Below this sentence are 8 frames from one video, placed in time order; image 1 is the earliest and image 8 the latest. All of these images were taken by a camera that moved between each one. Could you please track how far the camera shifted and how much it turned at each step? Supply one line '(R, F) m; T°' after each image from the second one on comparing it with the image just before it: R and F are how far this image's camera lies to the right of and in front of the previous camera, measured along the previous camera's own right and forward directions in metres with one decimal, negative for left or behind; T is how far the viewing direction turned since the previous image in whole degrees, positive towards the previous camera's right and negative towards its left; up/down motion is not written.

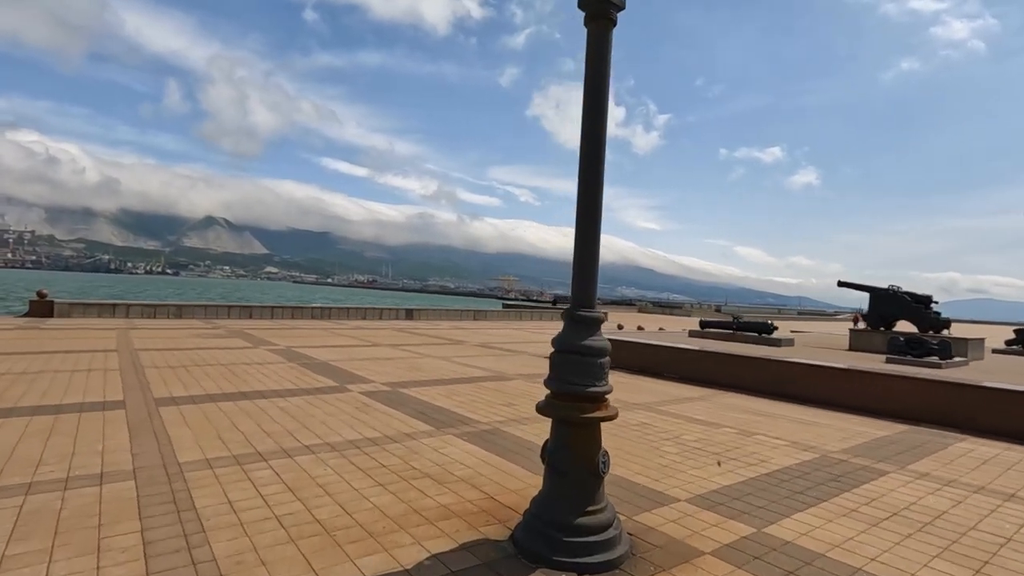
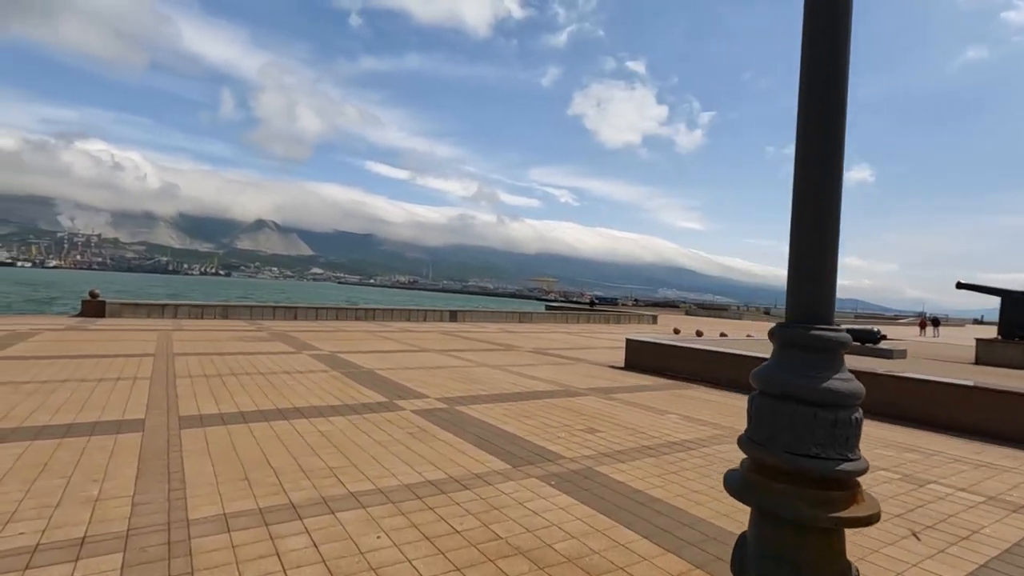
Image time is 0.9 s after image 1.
(-0.6, +1.5) m; -4°
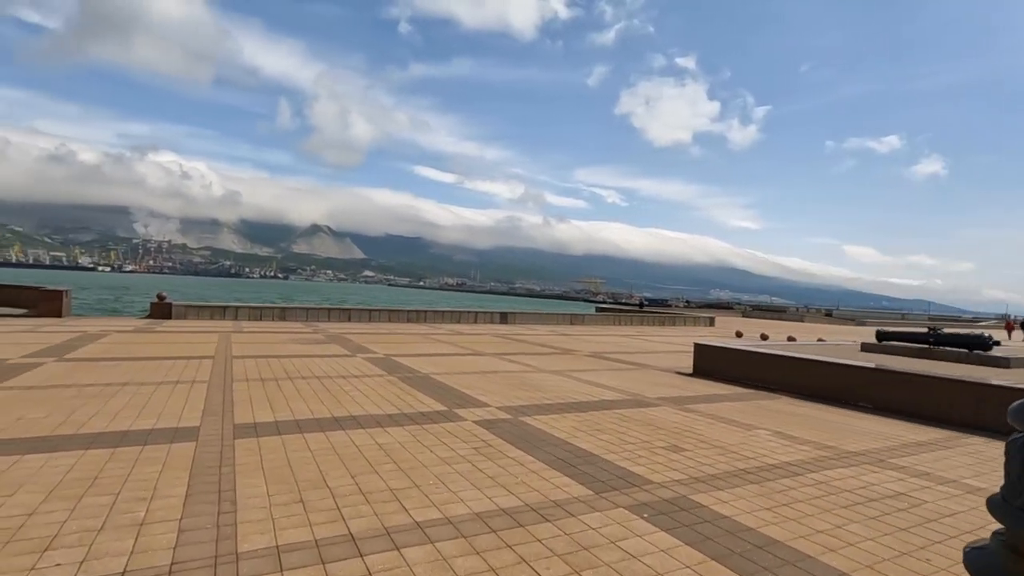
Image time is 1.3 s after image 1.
(-0.3, +0.7) m; -5°
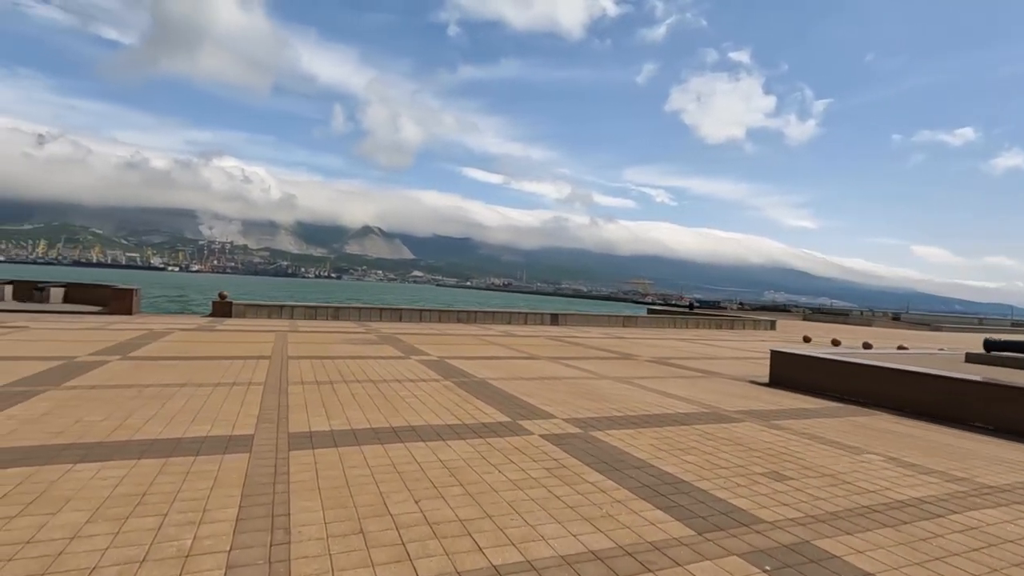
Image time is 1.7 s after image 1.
(-0.3, +0.6) m; -5°
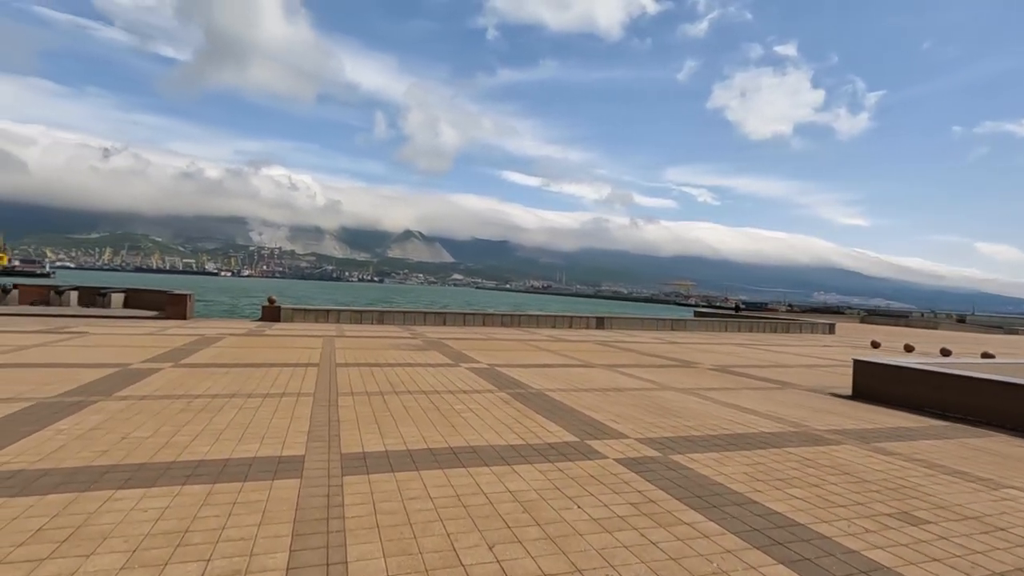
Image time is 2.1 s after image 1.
(-0.4, +0.7) m; -4°
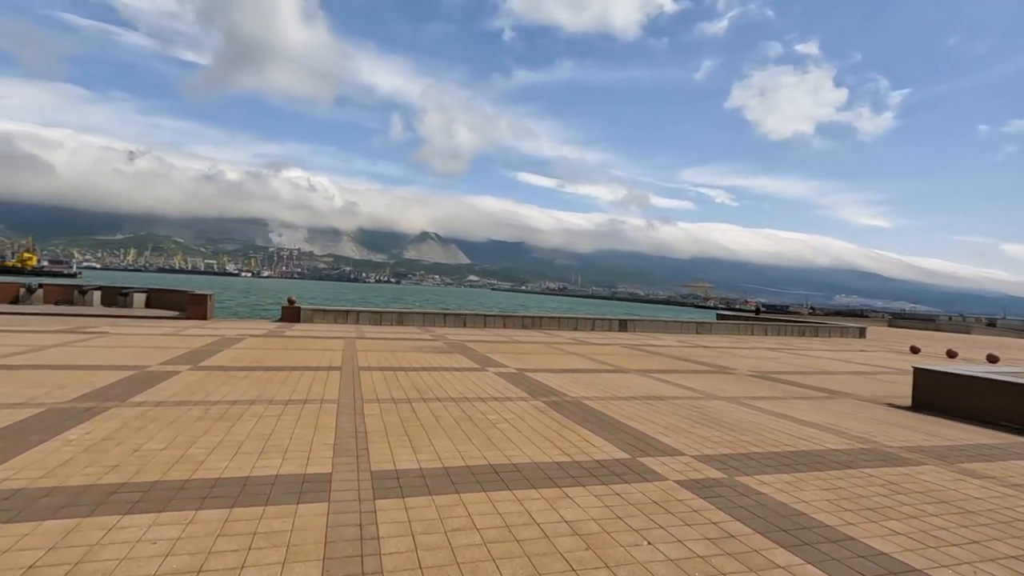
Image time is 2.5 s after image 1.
(-0.3, +0.6) m; -2°
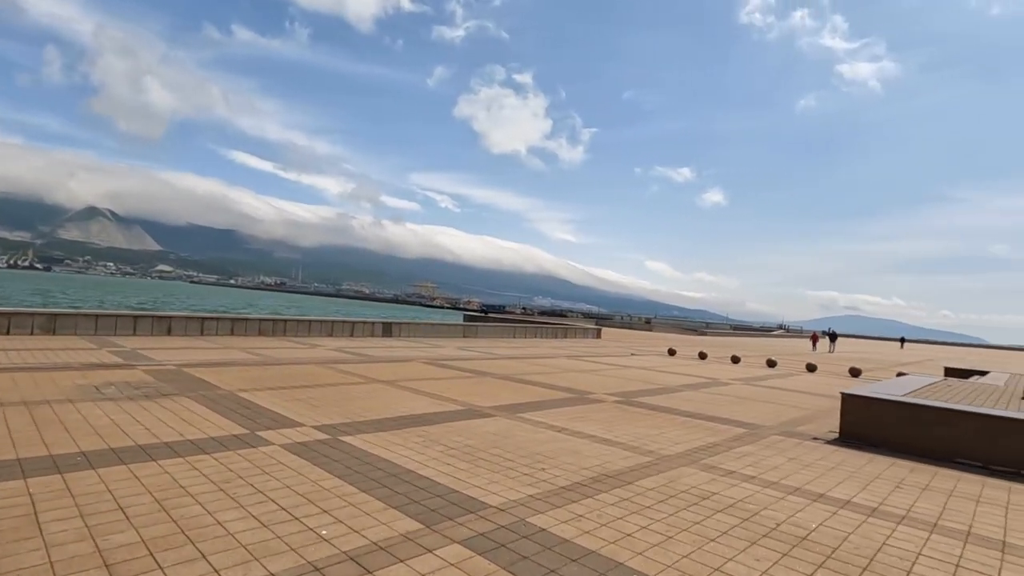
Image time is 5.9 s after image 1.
(-1.2, +5.6) m; +29°
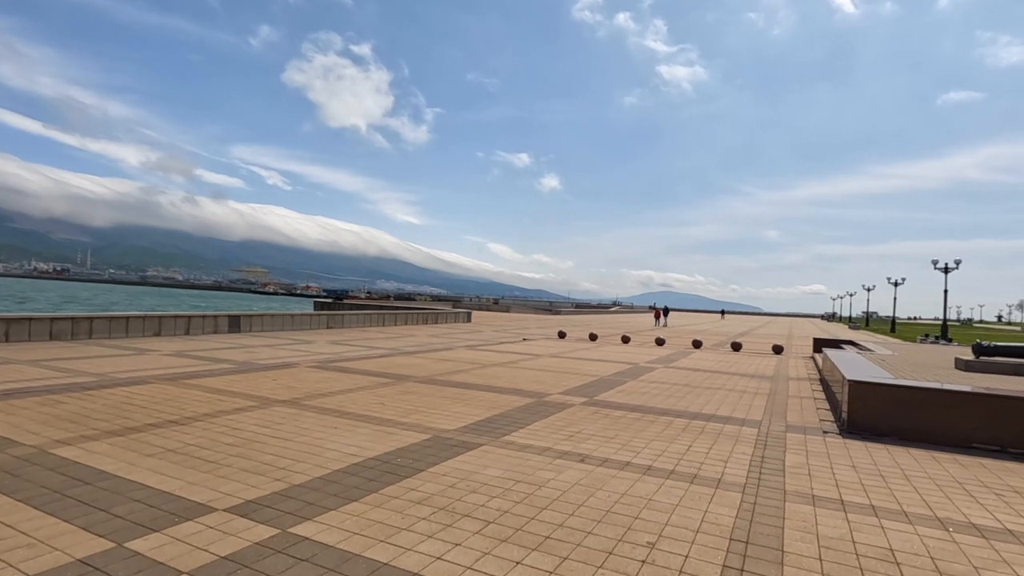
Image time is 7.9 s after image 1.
(-1.8, +2.7) m; +17°
